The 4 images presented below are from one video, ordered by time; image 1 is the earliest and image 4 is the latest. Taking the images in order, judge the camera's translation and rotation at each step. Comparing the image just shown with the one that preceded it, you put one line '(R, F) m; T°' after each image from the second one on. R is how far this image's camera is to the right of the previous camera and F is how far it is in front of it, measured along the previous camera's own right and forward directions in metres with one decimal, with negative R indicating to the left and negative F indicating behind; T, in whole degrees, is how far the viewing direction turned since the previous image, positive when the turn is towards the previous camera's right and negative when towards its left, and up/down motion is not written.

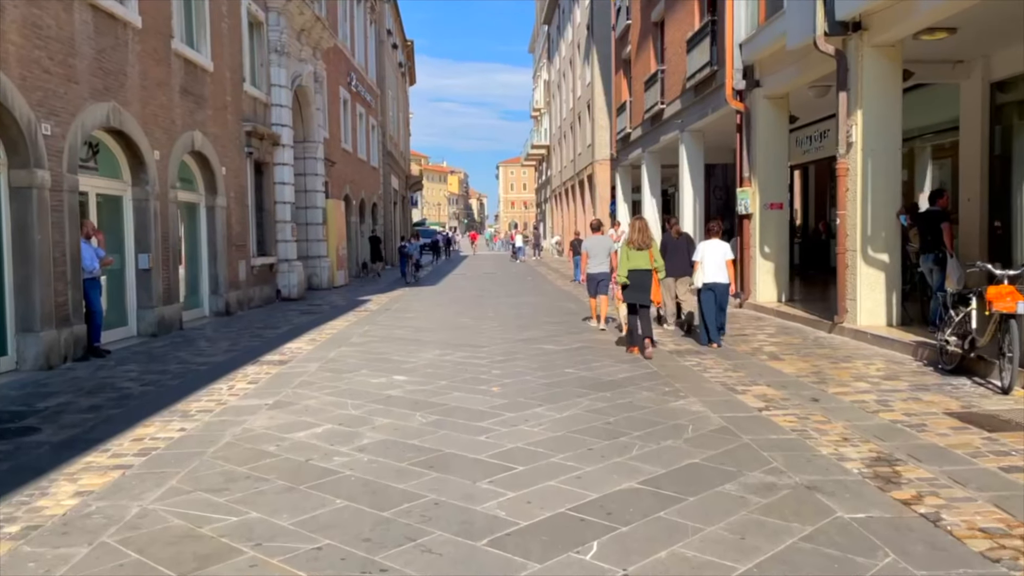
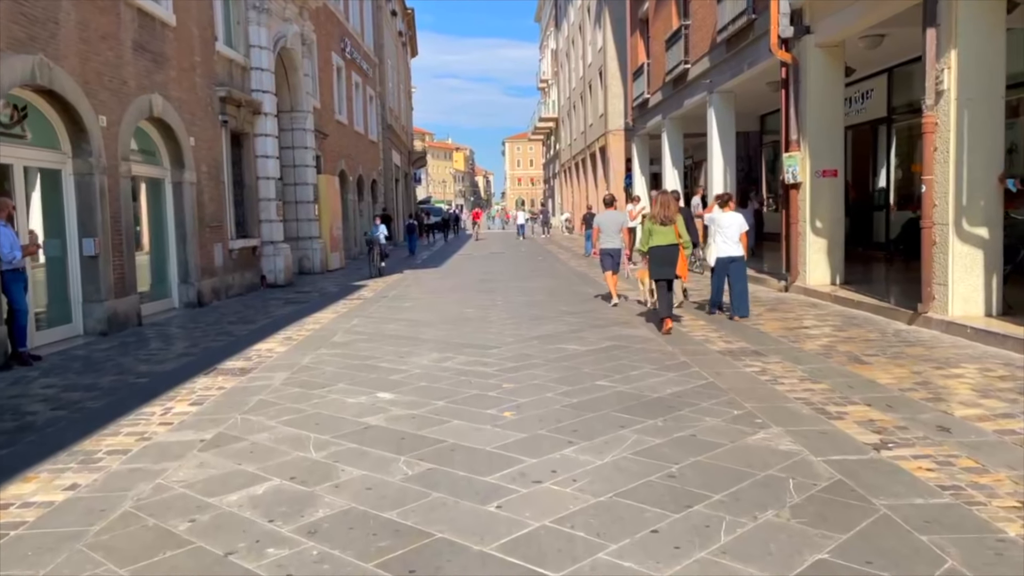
(-0.1, +1.9) m; -1°
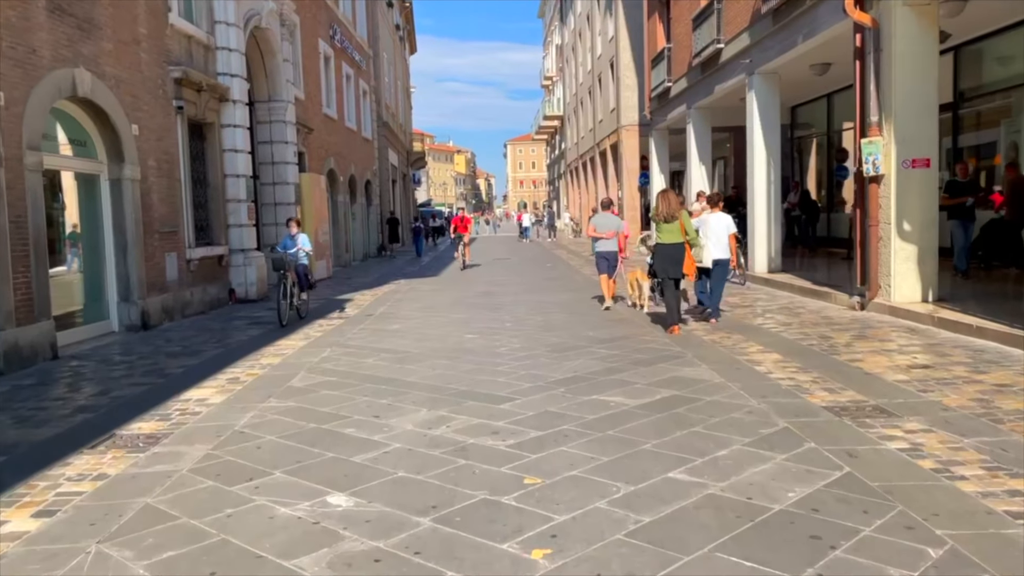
(-0.1, +2.4) m; 0°
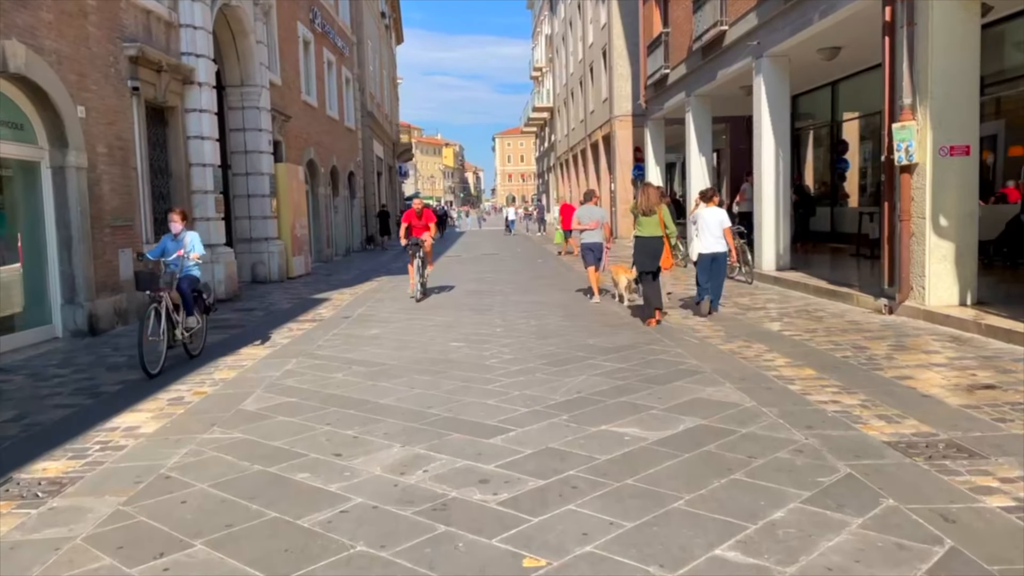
(0.0, +1.1) m; +1°
